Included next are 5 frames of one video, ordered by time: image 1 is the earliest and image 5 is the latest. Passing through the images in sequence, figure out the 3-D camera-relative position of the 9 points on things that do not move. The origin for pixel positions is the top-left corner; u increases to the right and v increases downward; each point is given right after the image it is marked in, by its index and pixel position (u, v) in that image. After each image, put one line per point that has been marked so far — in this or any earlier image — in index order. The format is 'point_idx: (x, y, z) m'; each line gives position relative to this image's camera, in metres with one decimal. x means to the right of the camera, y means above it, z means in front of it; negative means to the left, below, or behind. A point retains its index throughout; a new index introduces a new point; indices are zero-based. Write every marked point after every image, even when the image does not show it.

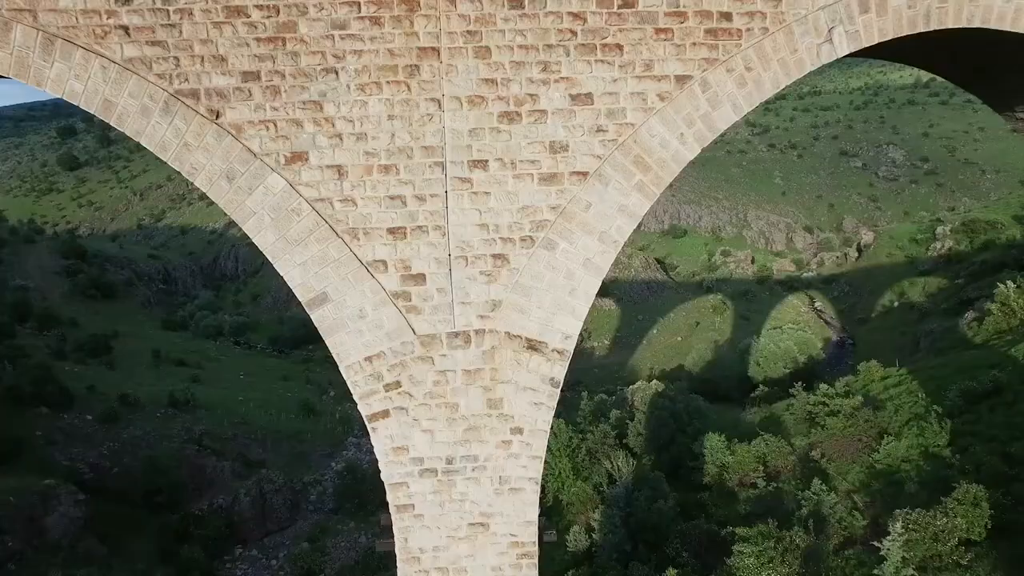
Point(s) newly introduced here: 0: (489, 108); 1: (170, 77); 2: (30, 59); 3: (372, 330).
0: (-0.1, +1.0, +3.7) m
1: (-1.8, +1.1, +3.5) m
2: (-2.5, +1.2, +3.4) m
3: (-0.8, -0.2, +3.8) m
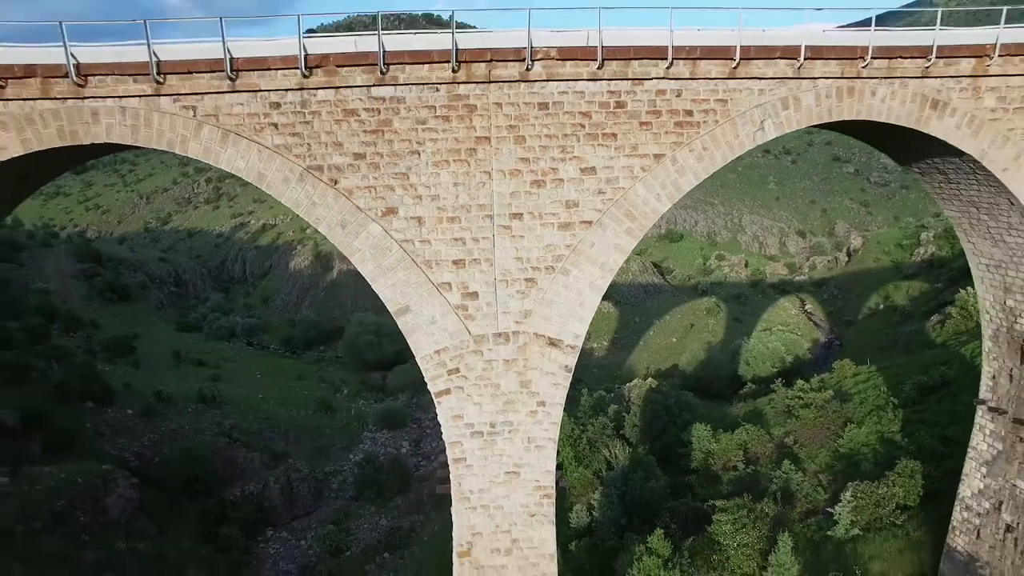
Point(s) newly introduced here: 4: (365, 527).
0: (+0.1, +0.9, +5.3) m
1: (-1.6, +1.0, +5.1) m
2: (-2.2, +1.1, +5.0) m
3: (-0.6, -0.3, +5.4) m
4: (-3.6, -5.8, +16.1) m
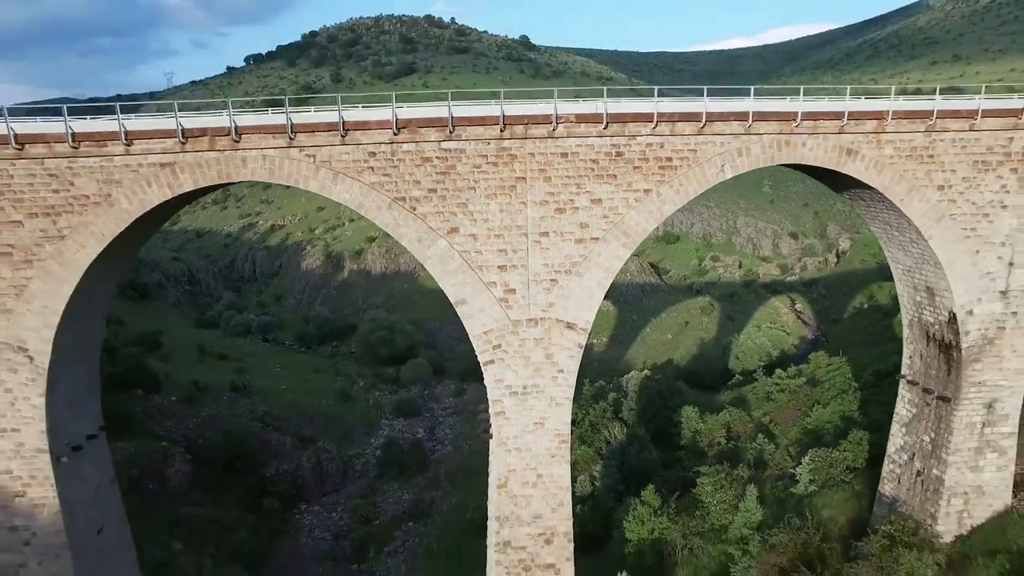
0: (+0.4, +0.9, +7.2) m
1: (-1.3, +1.0, +7.1) m
2: (-1.9, +1.1, +7.0) m
3: (-0.3, -0.3, +7.3) m
4: (-3.3, -5.7, +18.1) m
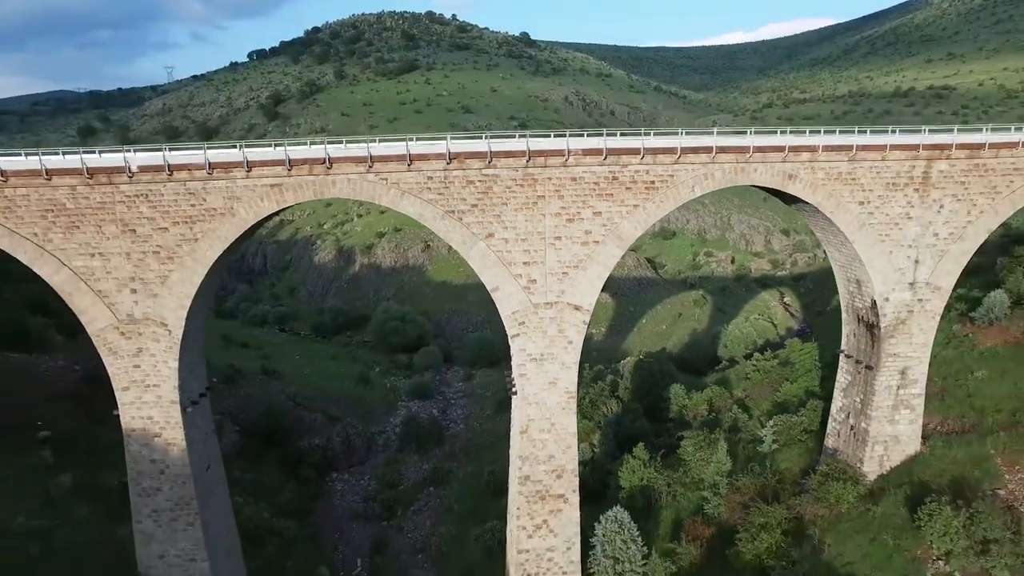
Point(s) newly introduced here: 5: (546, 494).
0: (+0.7, +1.0, +9.5) m
1: (-1.0, +1.2, +9.3) m
2: (-1.6, +1.2, +9.2) m
3: (0.0, -0.2, +9.7) m
4: (-3.0, -5.5, +20.4) m
5: (+0.5, -3.1, +10.2) m
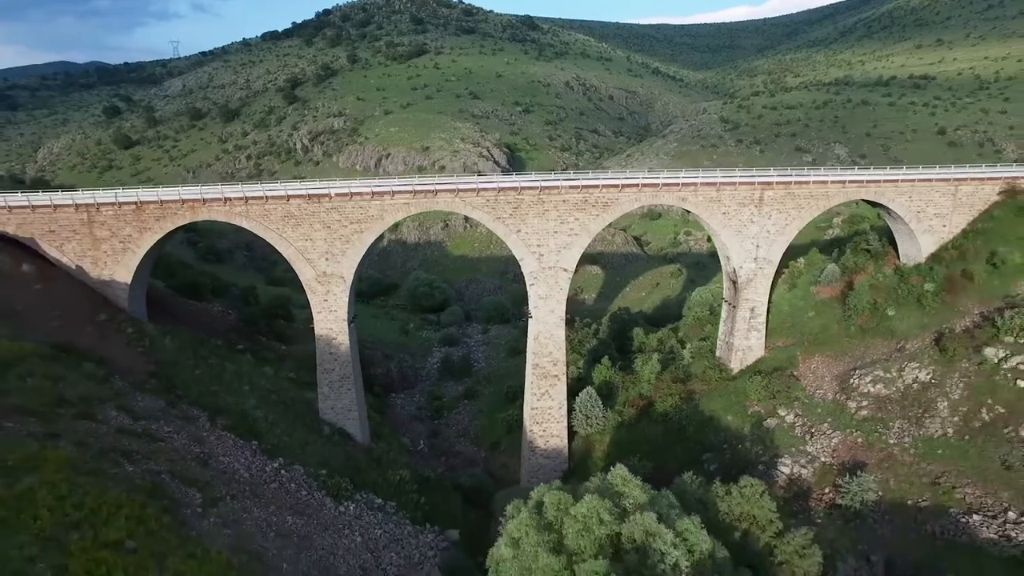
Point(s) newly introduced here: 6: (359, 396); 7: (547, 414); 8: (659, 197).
0: (+1.2, +1.8, +17.4) m
1: (-0.5, +1.9, +17.2) m
2: (-1.1, +2.0, +17.1) m
3: (+0.5, +0.6, +17.5) m
4: (-2.6, -4.3, +28.5) m
5: (+1.0, -2.3, +18.2) m
6: (-4.2, -3.0, +18.5) m
7: (+1.0, -3.4, +18.2) m
8: (+3.9, +2.4, +17.4) m
